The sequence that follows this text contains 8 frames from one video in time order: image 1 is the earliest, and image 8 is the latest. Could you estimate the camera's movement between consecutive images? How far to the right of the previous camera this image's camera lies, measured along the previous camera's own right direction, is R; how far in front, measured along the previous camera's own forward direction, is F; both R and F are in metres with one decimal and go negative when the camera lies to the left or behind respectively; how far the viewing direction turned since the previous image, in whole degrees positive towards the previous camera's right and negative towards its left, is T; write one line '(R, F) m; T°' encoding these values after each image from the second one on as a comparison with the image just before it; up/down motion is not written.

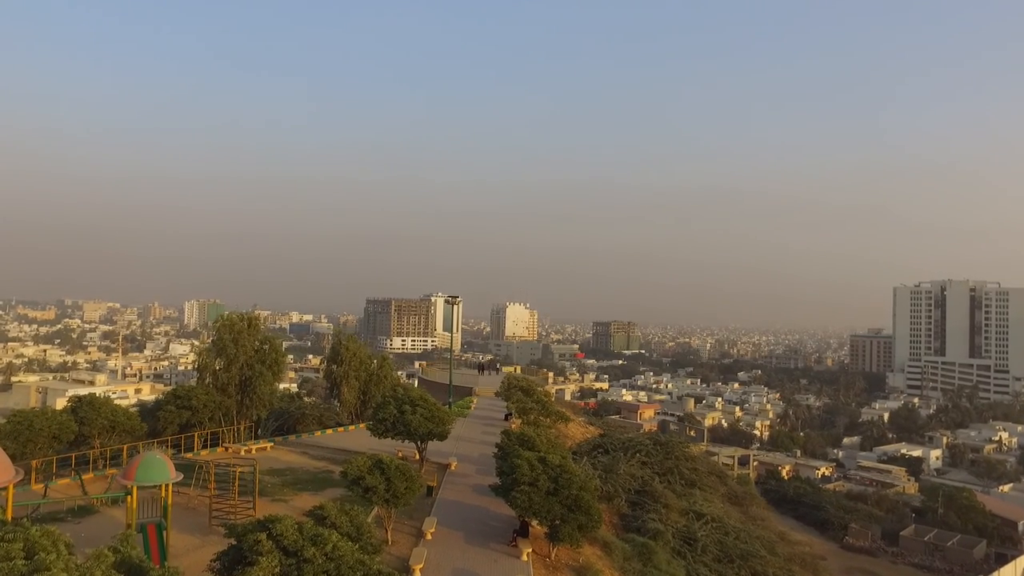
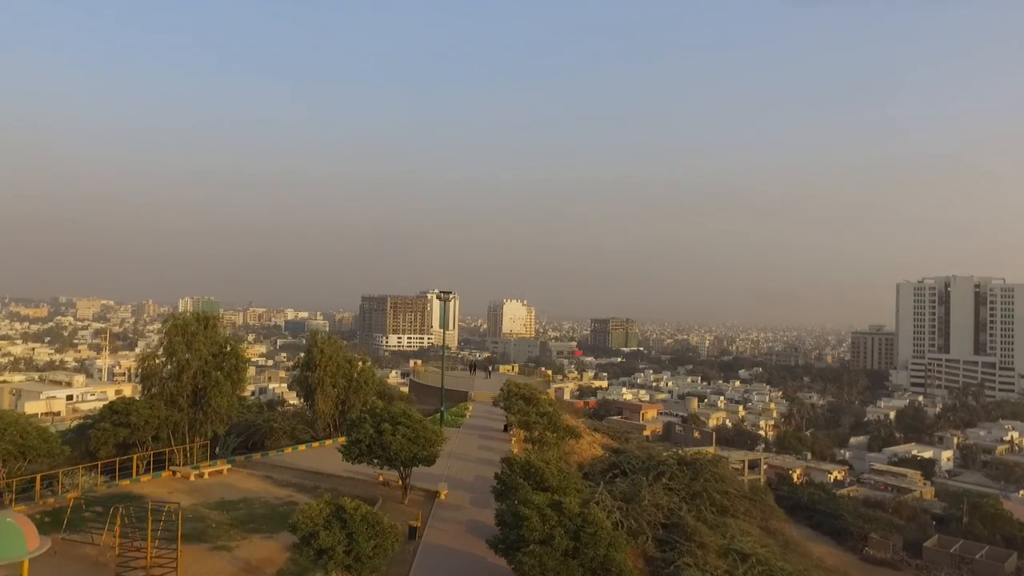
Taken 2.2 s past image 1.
(-0.1, +1.9) m; 0°
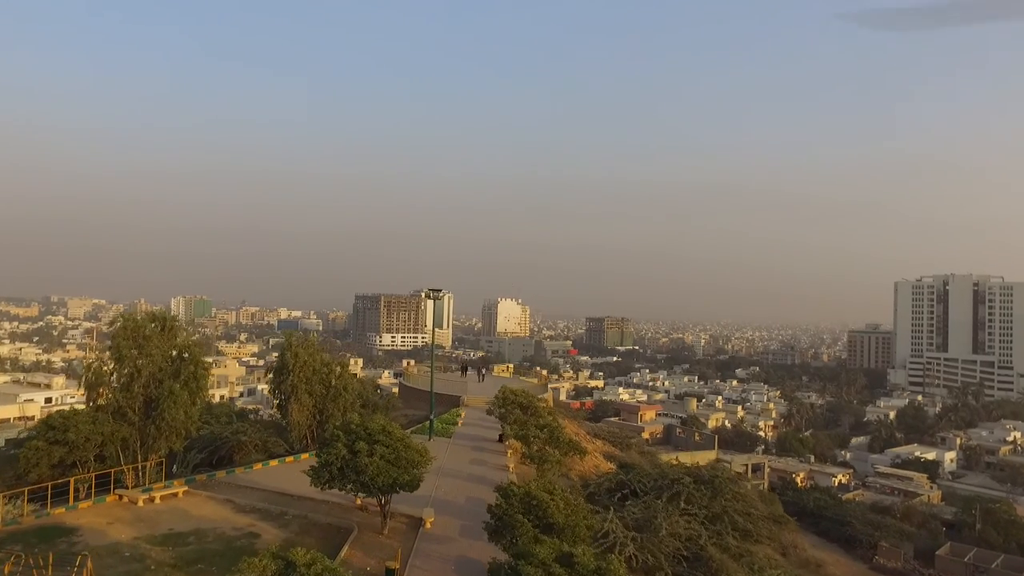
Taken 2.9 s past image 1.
(0.0, +1.2) m; 0°
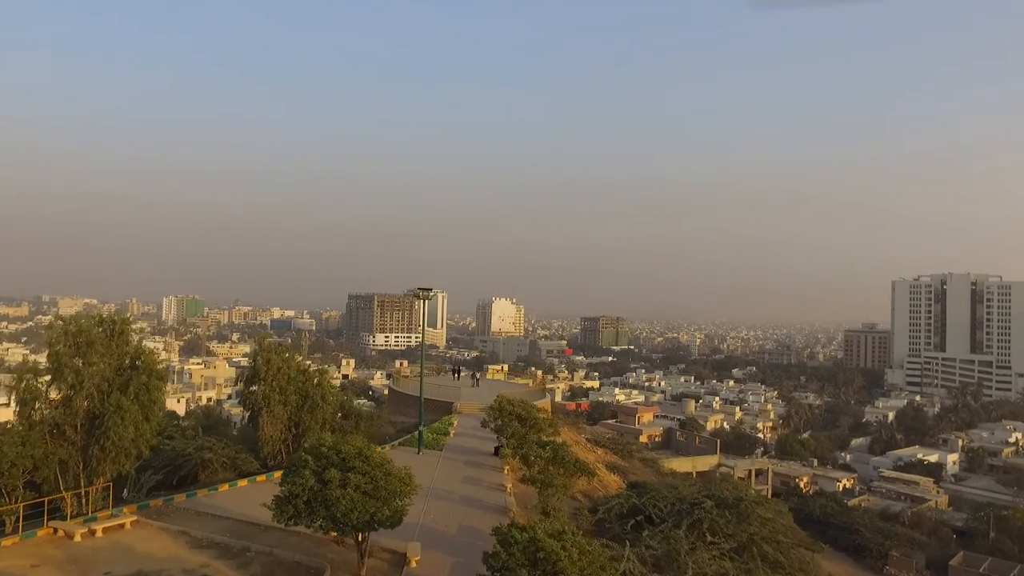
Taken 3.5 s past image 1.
(-0.1, +1.2) m; 0°
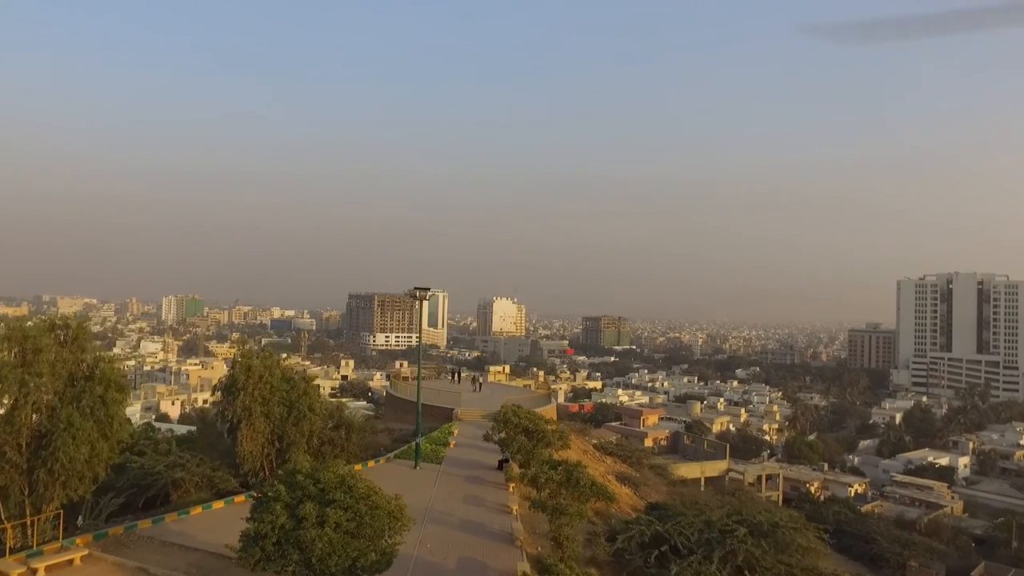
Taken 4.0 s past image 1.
(-0.1, +1.0) m; 0°
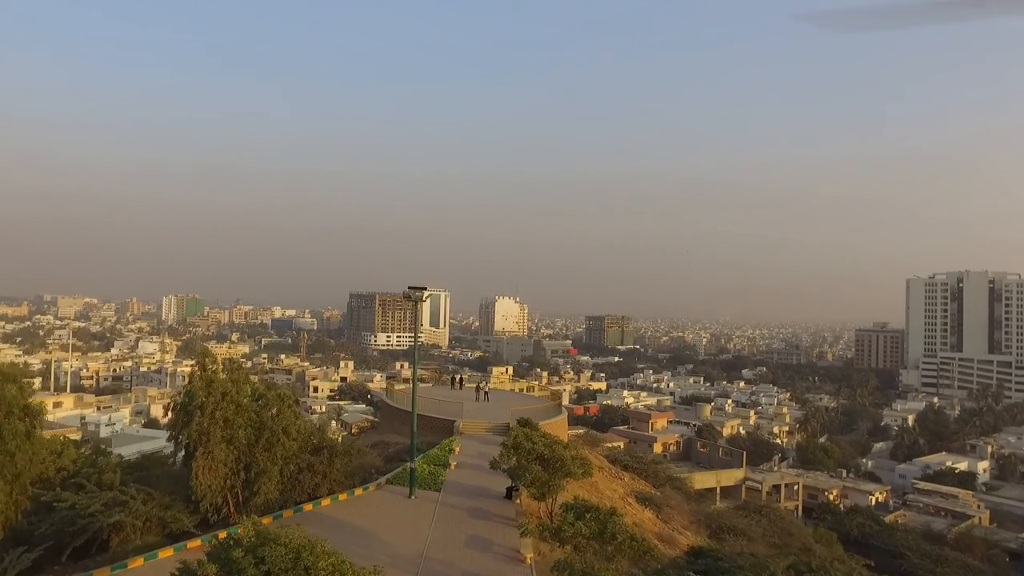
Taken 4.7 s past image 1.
(-0.1, +1.6) m; 0°
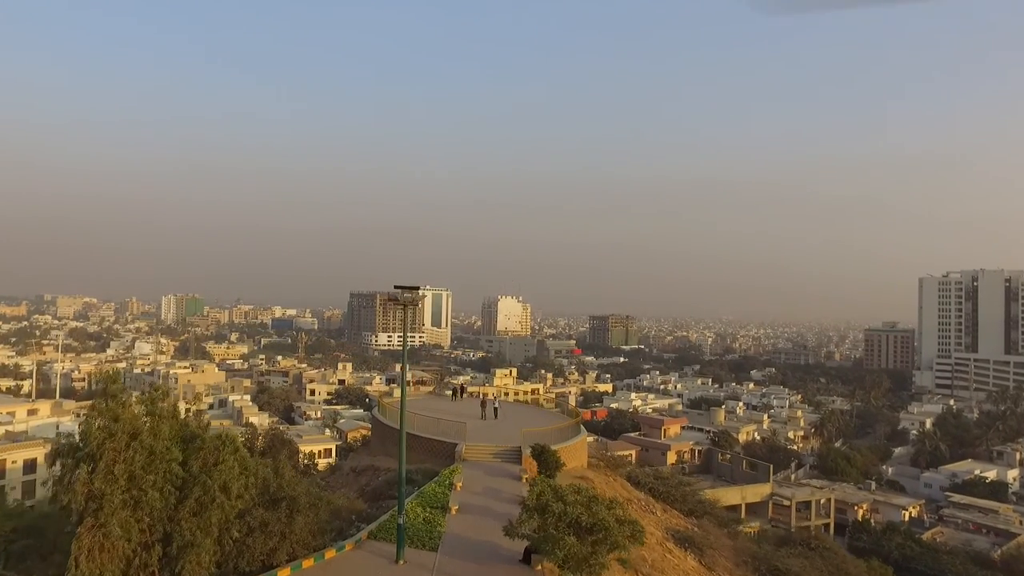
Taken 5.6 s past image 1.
(-0.2, +2.4) m; 0°
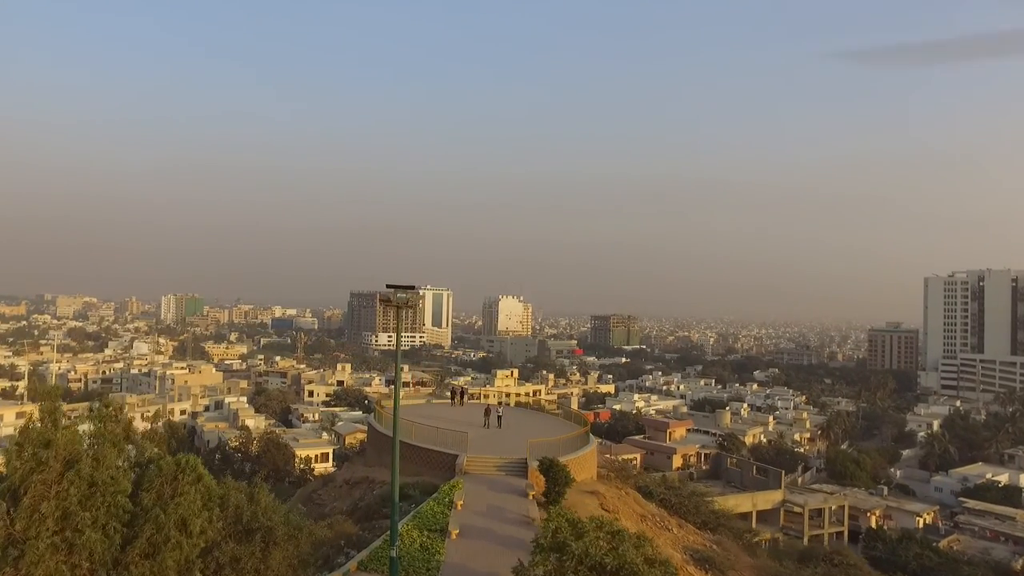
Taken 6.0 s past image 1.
(-0.1, +0.9) m; 0°
